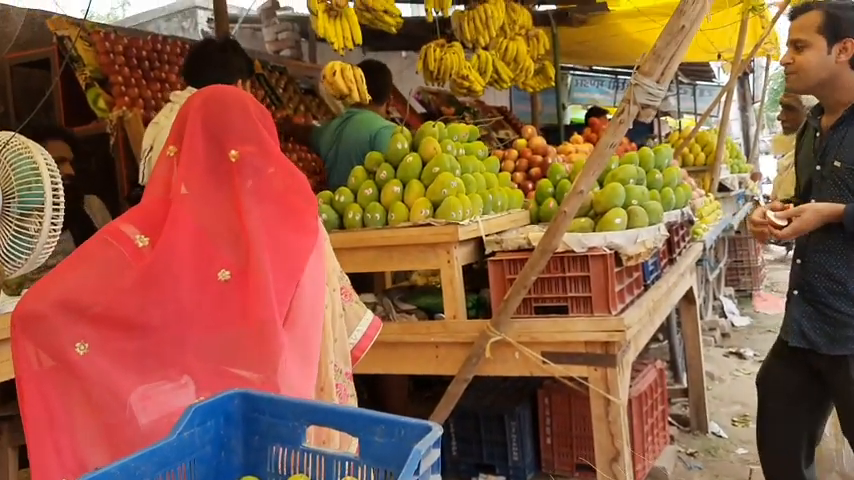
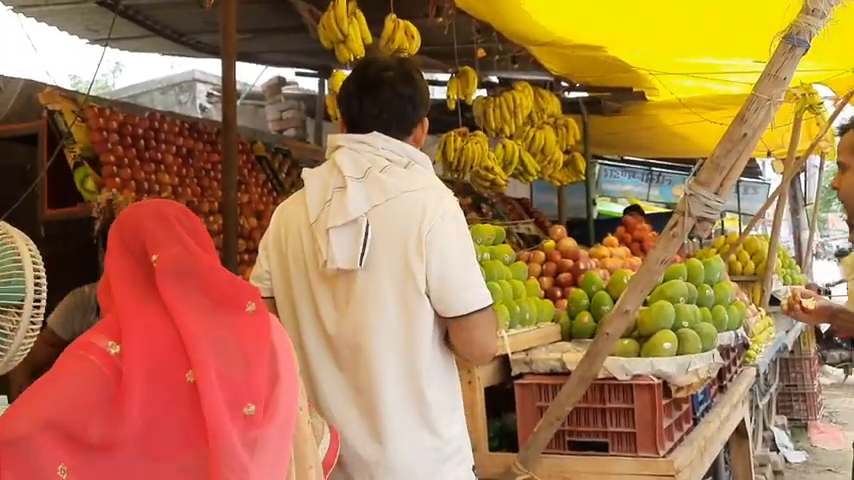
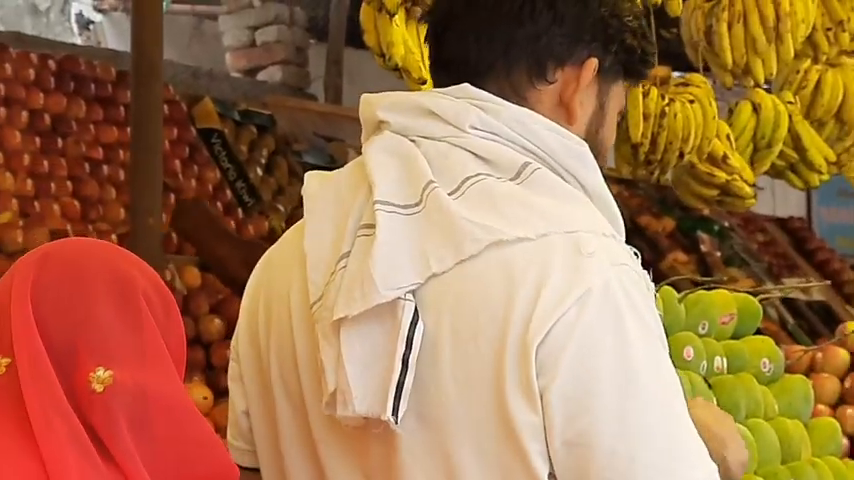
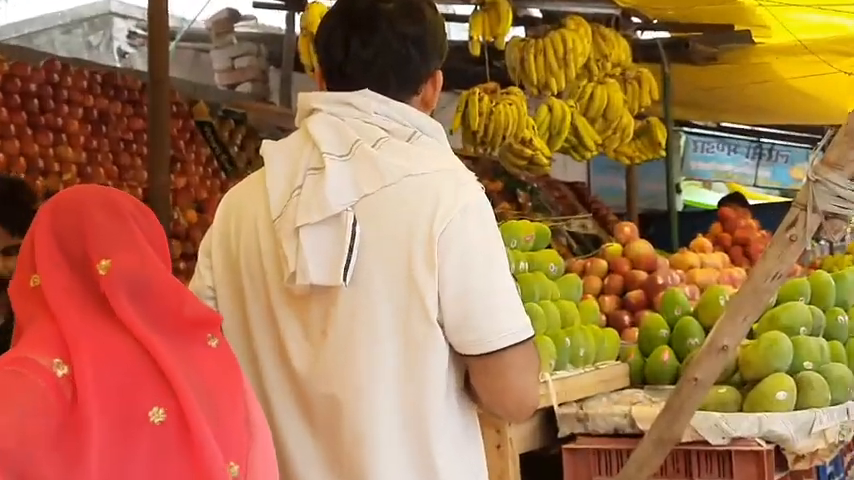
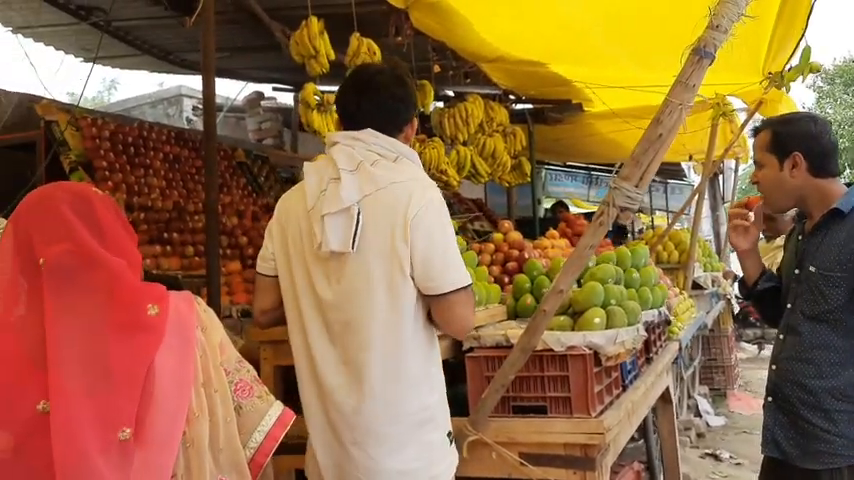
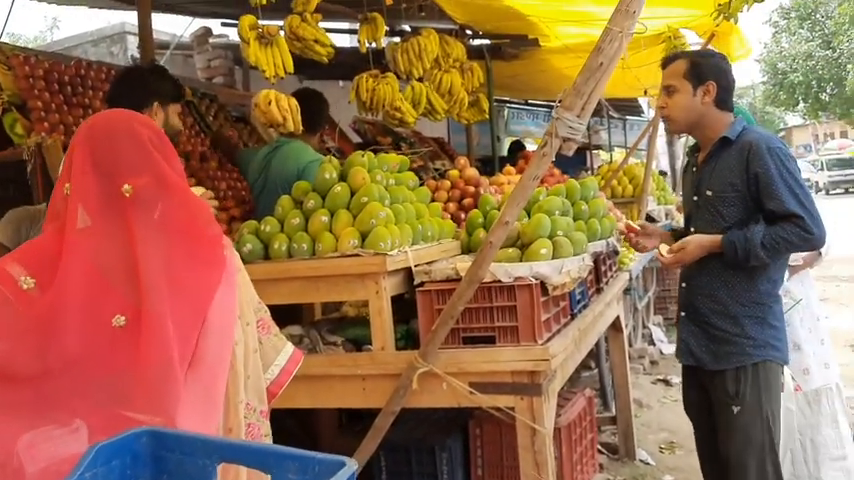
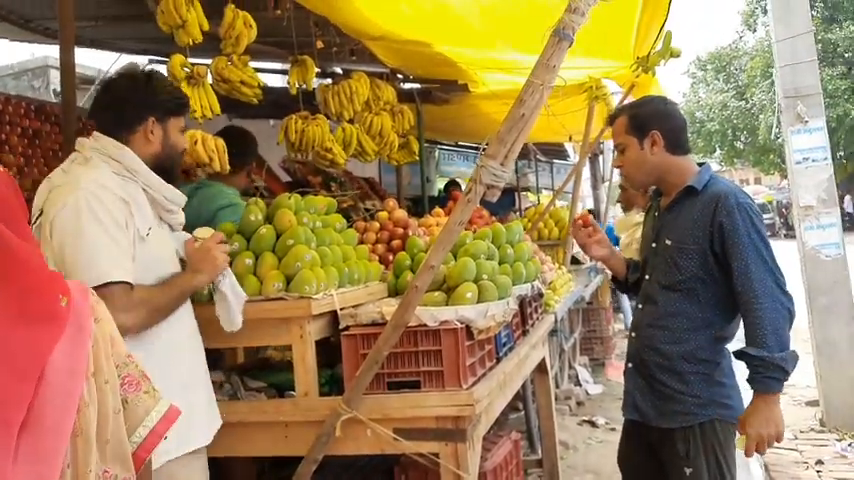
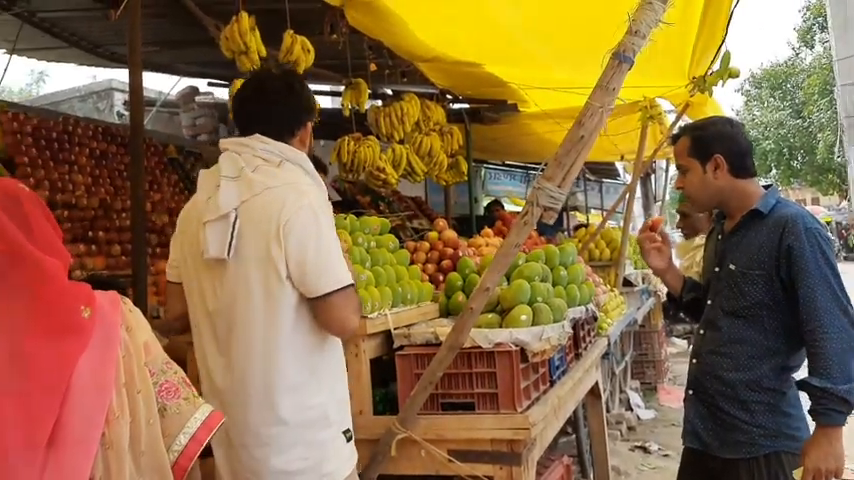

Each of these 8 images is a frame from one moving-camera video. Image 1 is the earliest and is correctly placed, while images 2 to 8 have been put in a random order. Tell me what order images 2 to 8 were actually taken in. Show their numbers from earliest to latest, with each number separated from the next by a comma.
6, 7, 8, 5, 2, 4, 3
